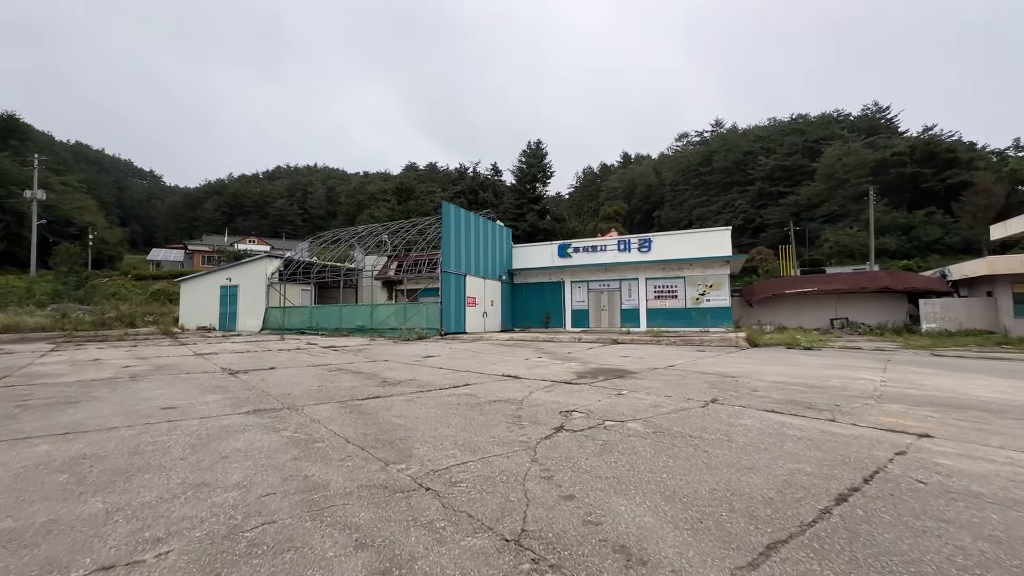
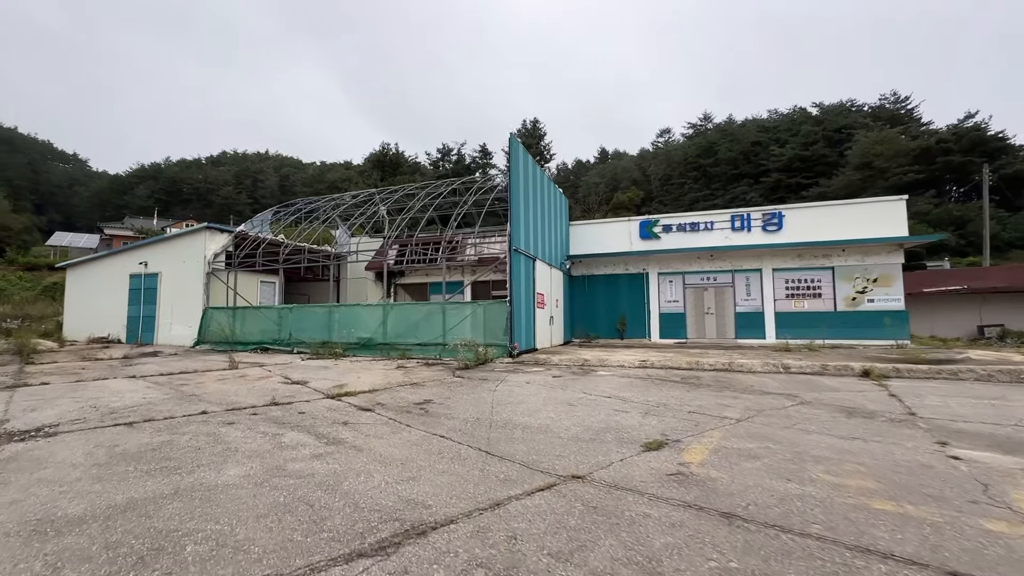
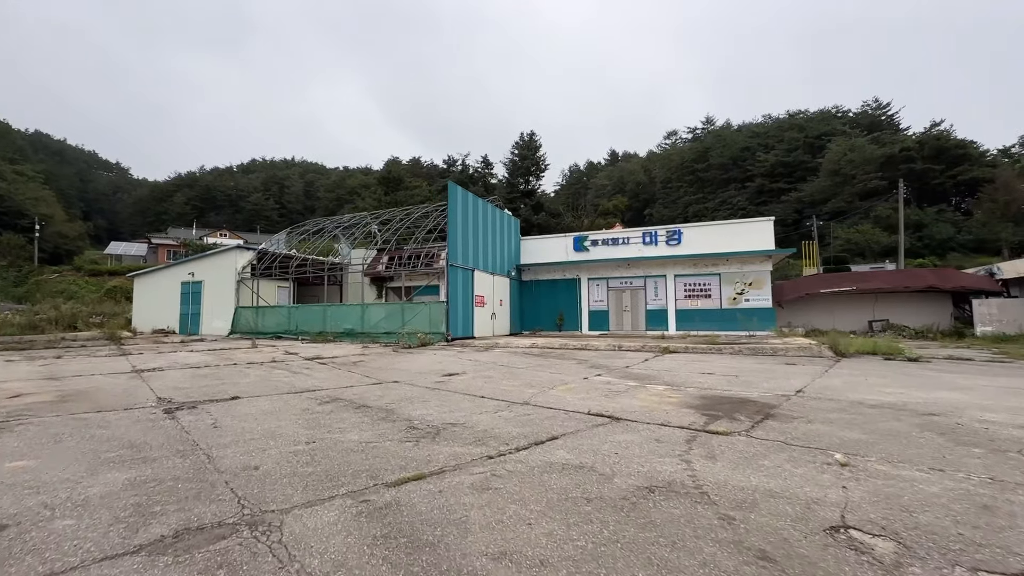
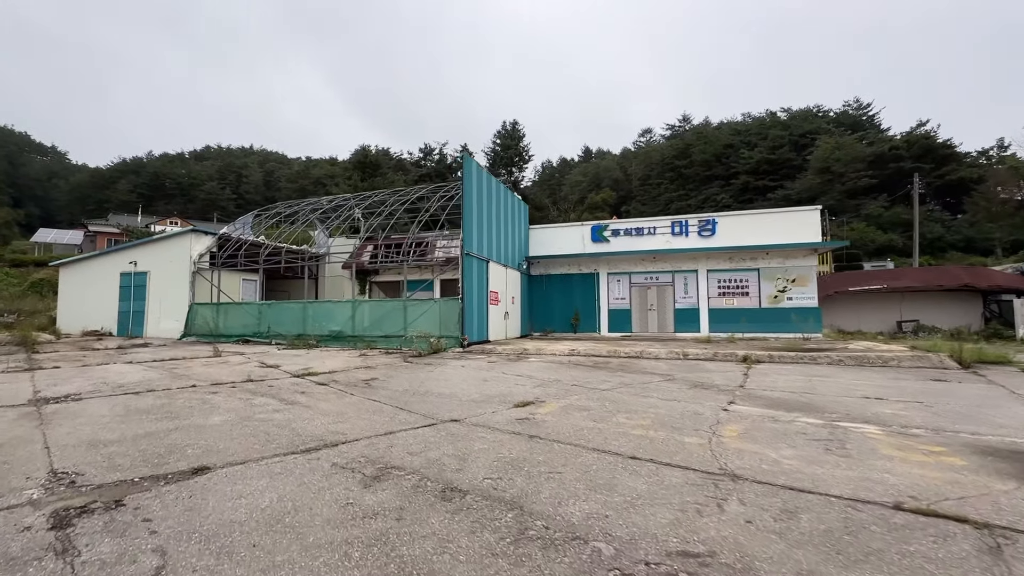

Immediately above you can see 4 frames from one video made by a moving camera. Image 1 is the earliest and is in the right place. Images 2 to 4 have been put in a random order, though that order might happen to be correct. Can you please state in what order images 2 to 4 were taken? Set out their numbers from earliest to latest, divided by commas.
3, 4, 2
